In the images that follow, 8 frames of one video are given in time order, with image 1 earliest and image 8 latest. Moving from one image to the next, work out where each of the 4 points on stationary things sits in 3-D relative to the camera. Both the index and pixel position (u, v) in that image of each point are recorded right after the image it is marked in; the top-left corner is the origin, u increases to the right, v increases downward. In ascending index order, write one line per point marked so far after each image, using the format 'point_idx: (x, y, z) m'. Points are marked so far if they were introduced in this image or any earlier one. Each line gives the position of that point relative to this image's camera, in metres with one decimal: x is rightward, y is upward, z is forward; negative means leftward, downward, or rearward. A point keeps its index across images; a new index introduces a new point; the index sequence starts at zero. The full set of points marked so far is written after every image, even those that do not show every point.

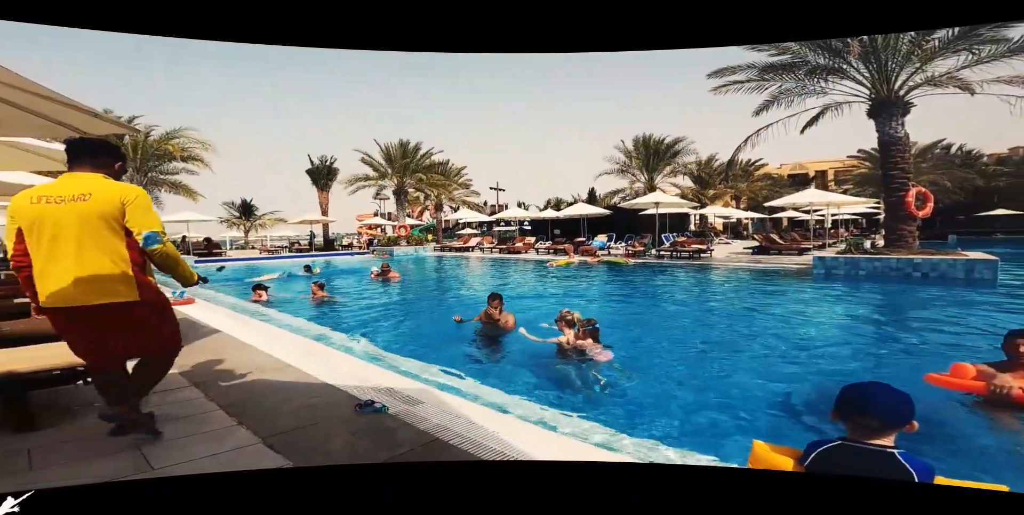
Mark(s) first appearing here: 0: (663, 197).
0: (+6.4, +2.5, +16.8) m
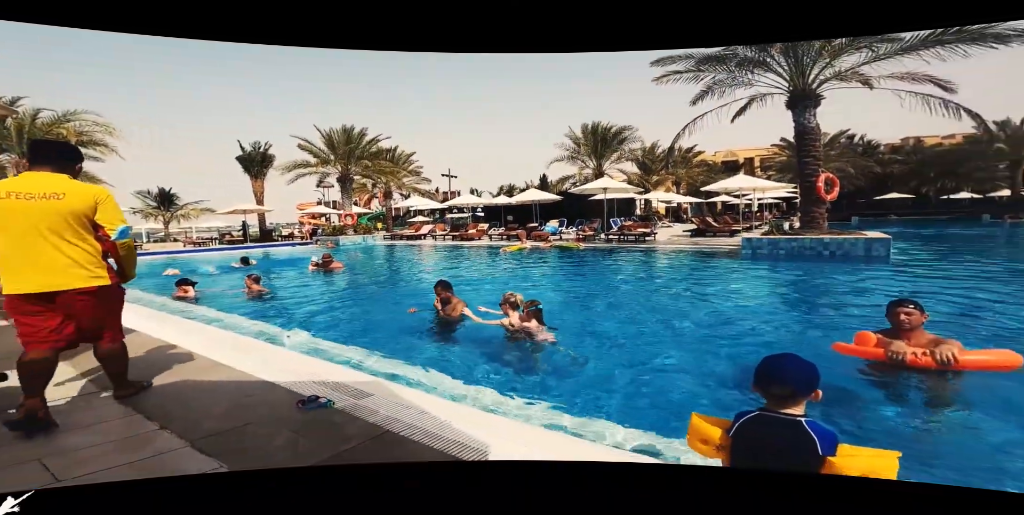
0: (+5.3, +3.1, +16.5) m
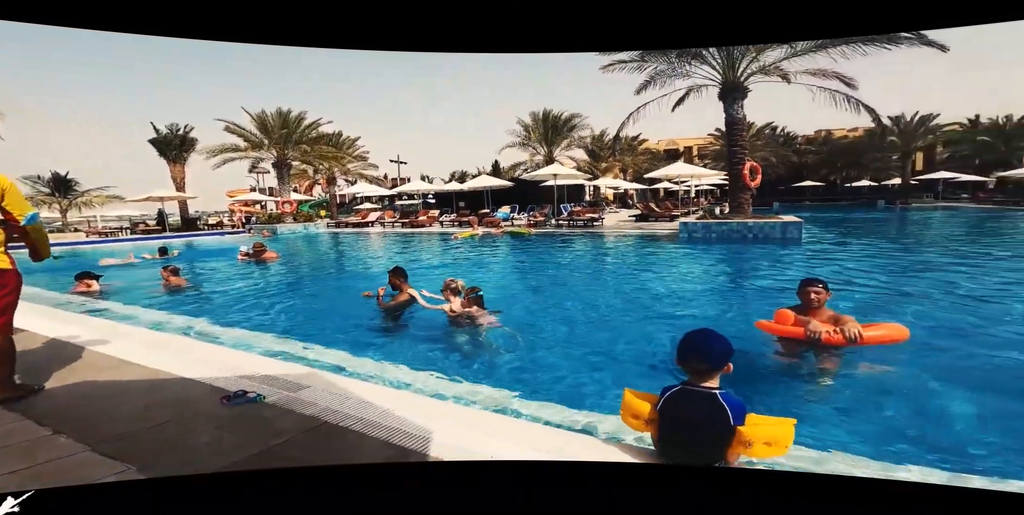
0: (+3.1, +3.7, +17.2) m
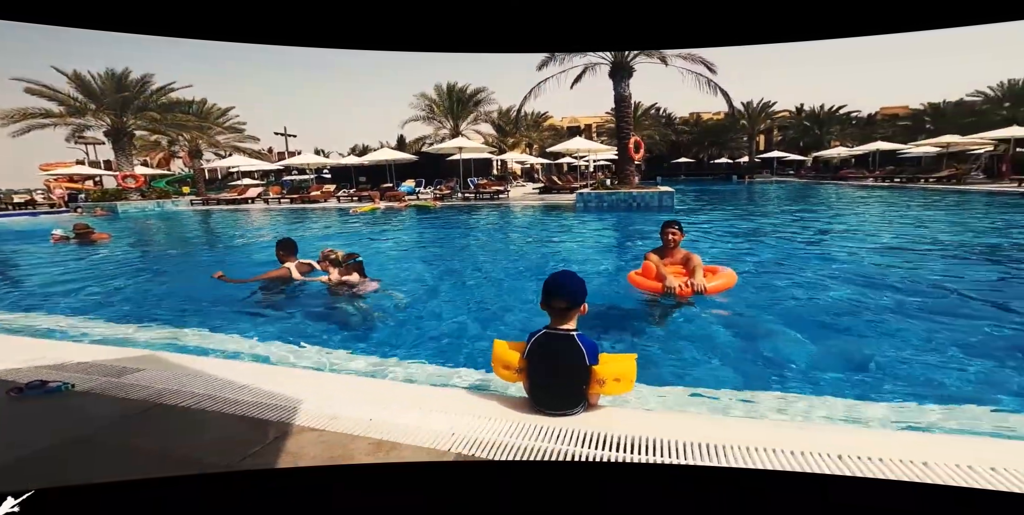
0: (-1.4, +4.8, +17.7) m
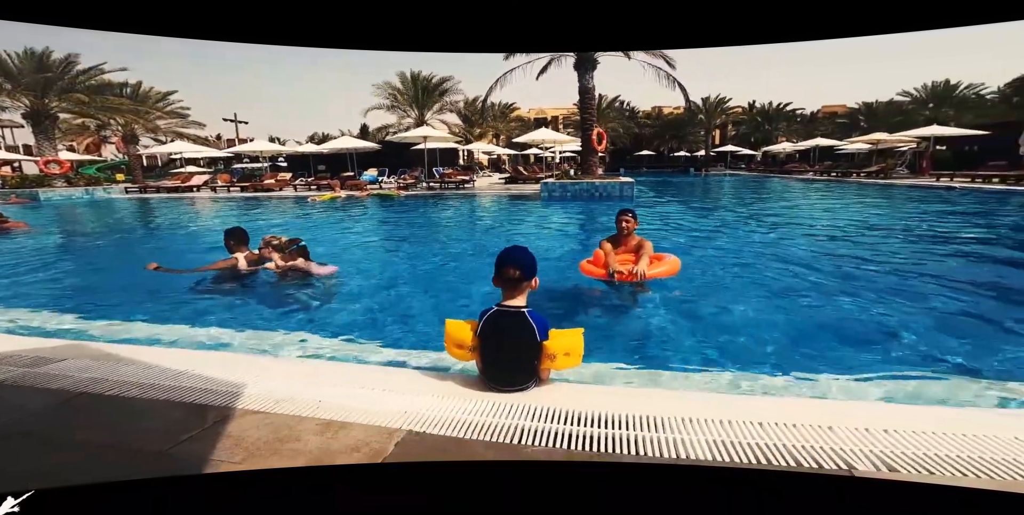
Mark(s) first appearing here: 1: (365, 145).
0: (-3.1, +5.2, +17.7) m
1: (-5.9, +4.6, +17.8) m
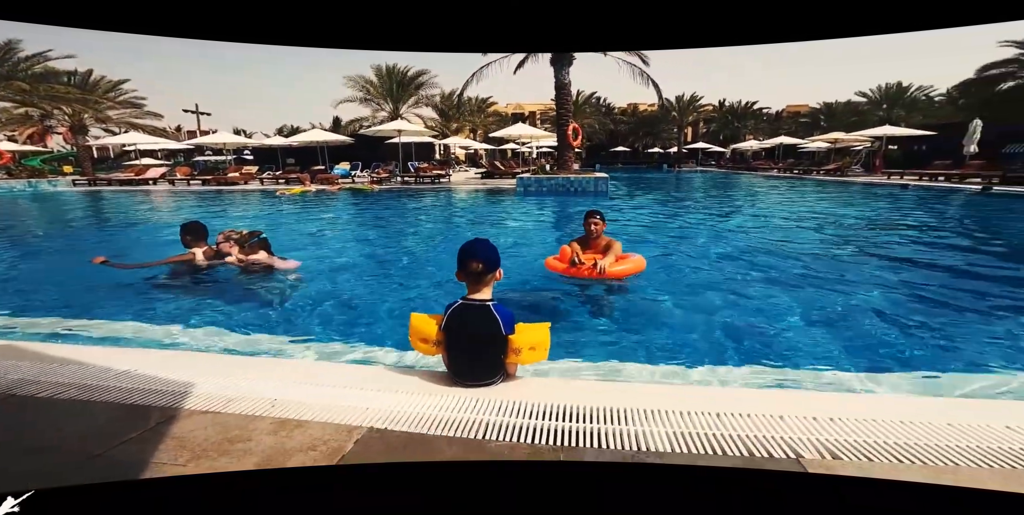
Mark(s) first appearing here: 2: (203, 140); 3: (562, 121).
0: (-4.3, +5.4, +17.5) m
1: (-7.1, +4.8, +17.5) m
2: (-11.4, +4.4, +16.1) m
3: (+1.8, +4.6, +14.7) m
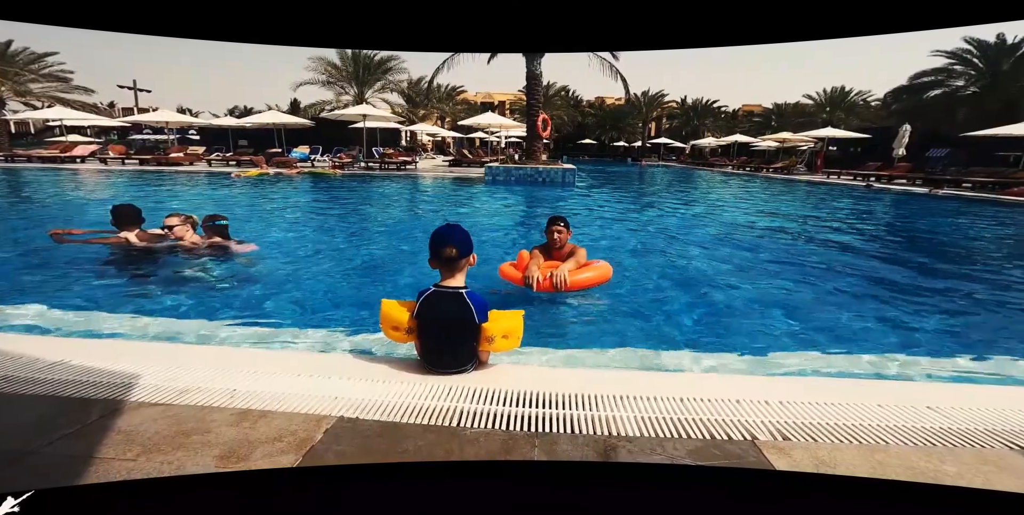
0: (-5.8, +5.8, +17.0) m
1: (-8.6, +5.3, +16.8) m
2: (-12.8, +4.9, +15.1) m
3: (+0.5, +5.0, +14.7) m
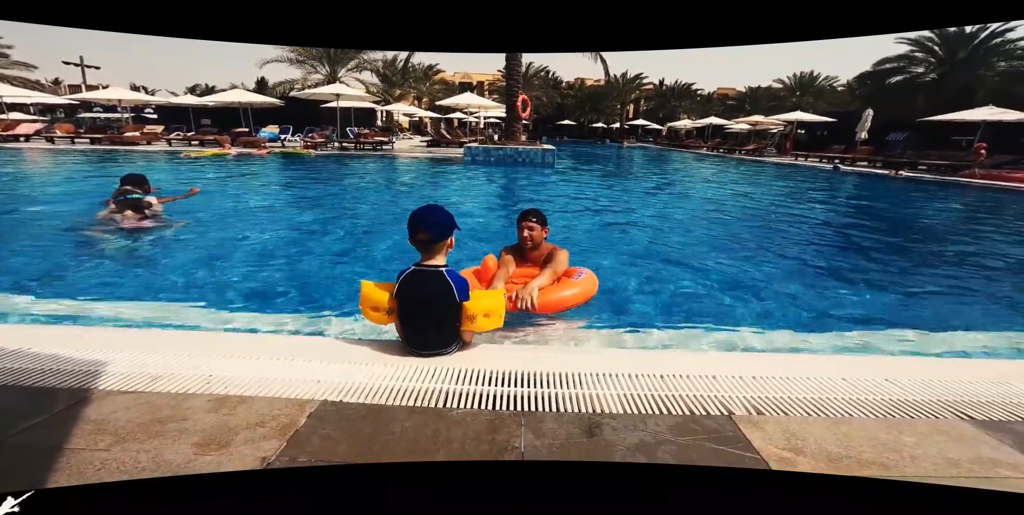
0: (-6.7, +6.5, +16.5) m
1: (-9.5, +5.9, +16.1) m
2: (-13.6, +5.4, +14.1) m
3: (-0.3, +5.6, +14.5) m
